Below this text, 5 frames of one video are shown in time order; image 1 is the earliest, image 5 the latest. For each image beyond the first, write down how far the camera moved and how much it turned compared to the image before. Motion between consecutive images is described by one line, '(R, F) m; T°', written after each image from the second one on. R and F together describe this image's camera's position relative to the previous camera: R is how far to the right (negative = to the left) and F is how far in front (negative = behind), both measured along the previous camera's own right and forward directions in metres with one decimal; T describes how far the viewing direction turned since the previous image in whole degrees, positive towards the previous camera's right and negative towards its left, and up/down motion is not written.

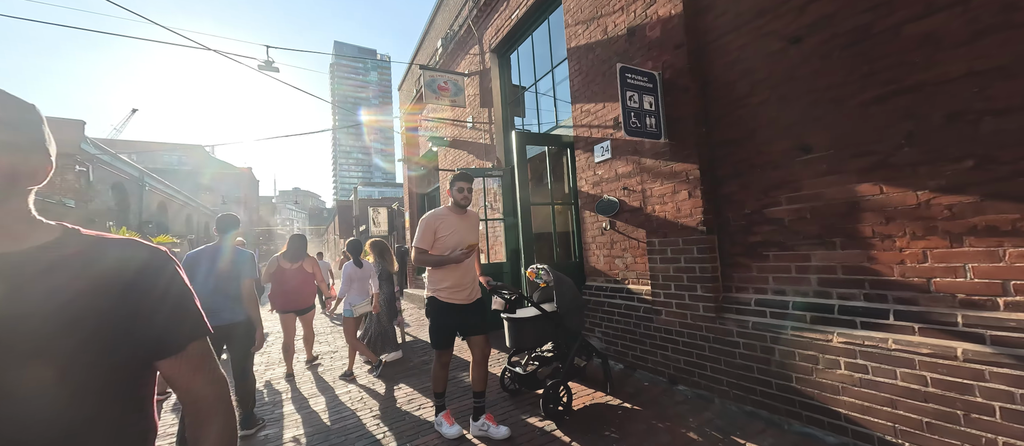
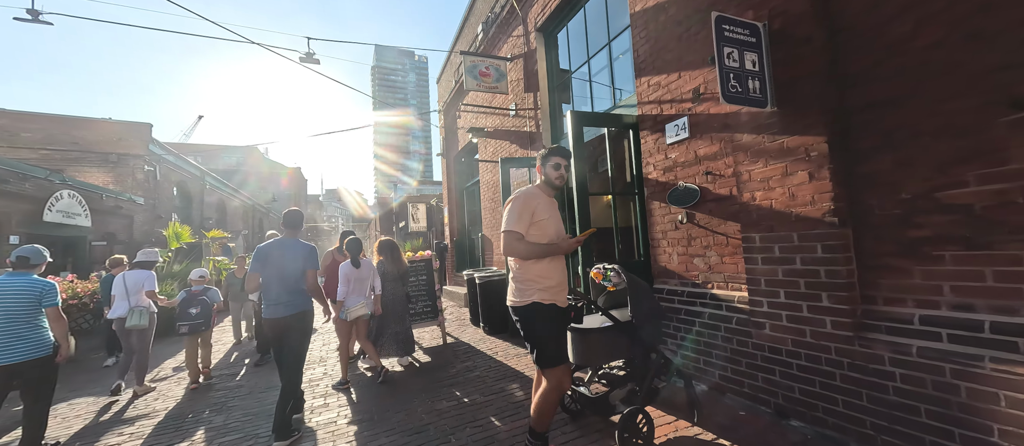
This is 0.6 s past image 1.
(-0.2, +0.5) m; -6°
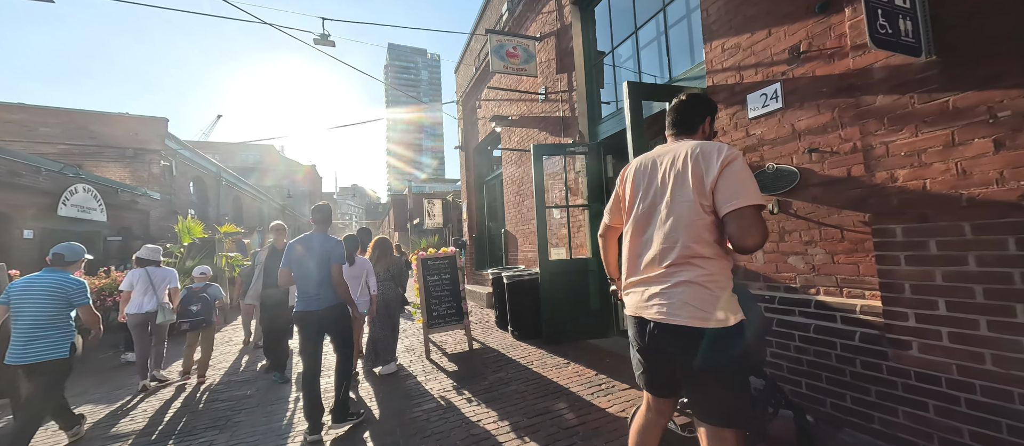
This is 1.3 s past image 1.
(-0.3, +0.5) m; -2°
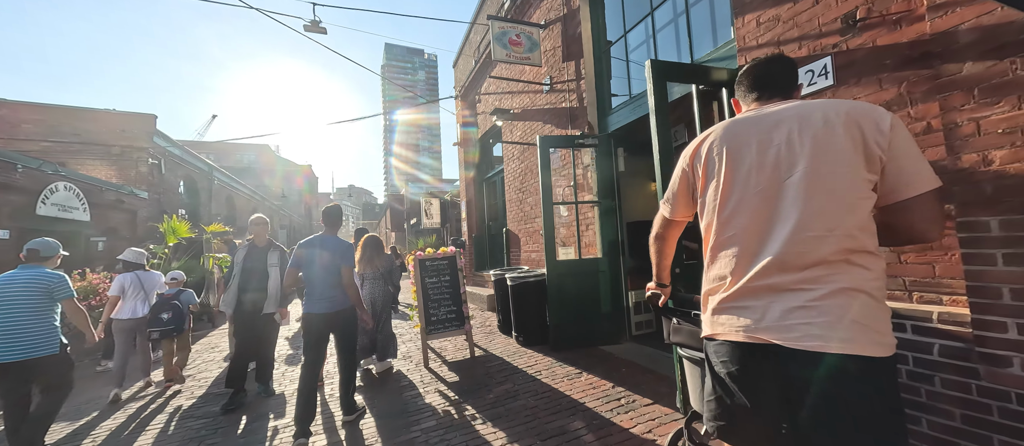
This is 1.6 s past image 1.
(-0.1, +0.4) m; 0°
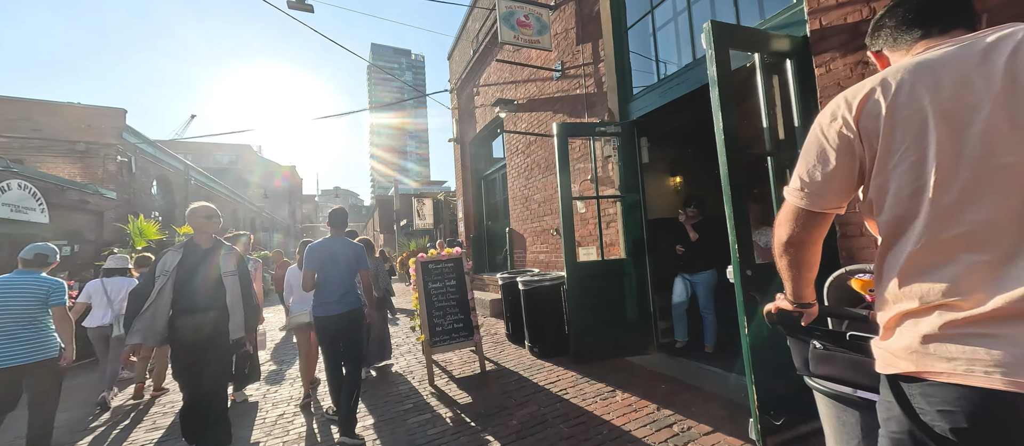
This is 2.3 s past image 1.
(-0.3, +0.5) m; +2°
